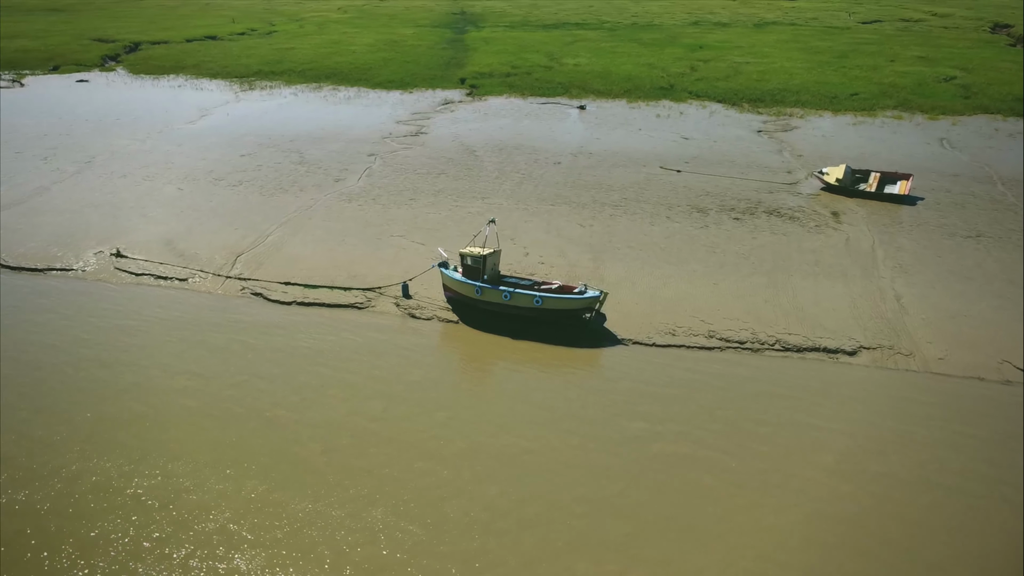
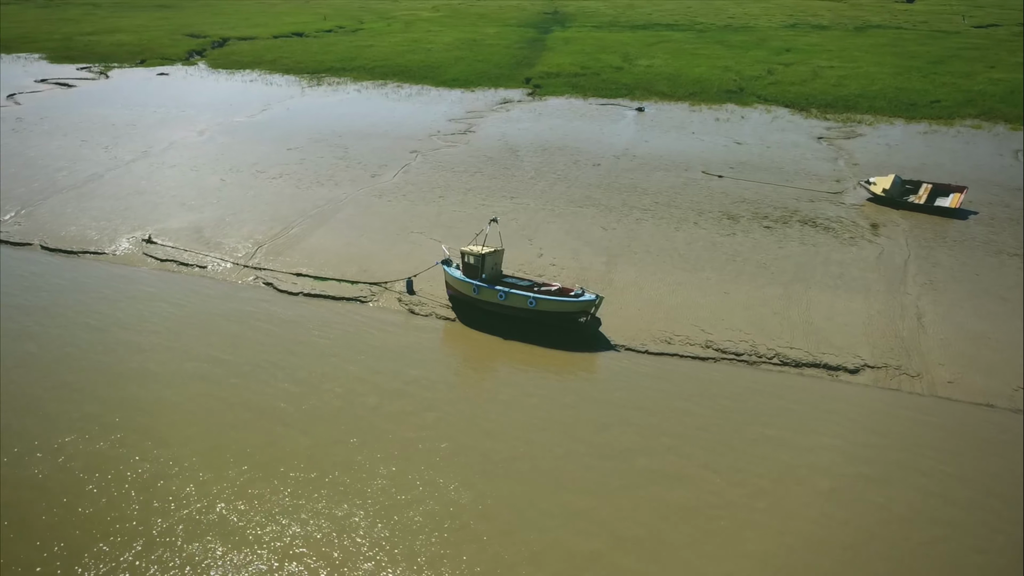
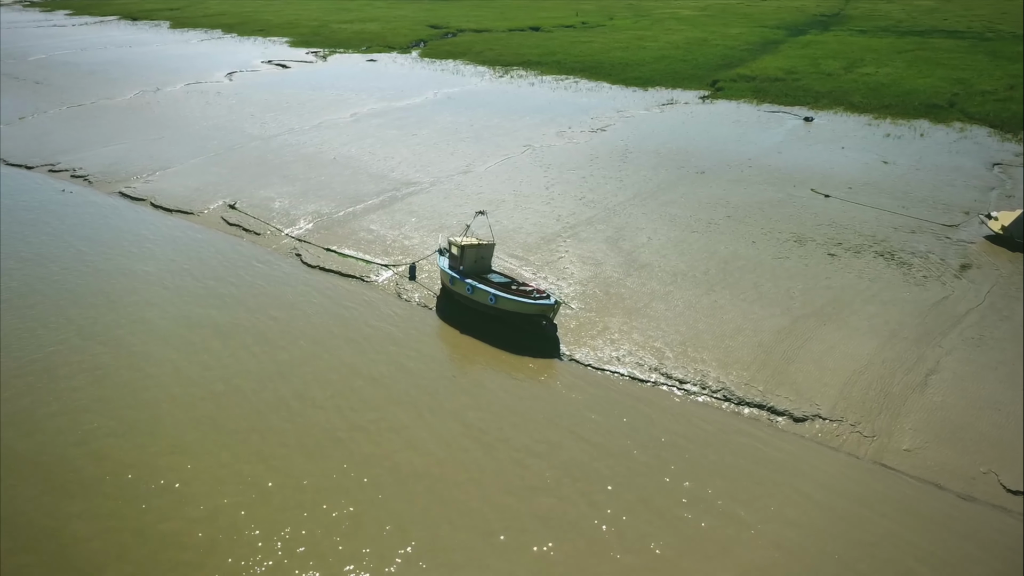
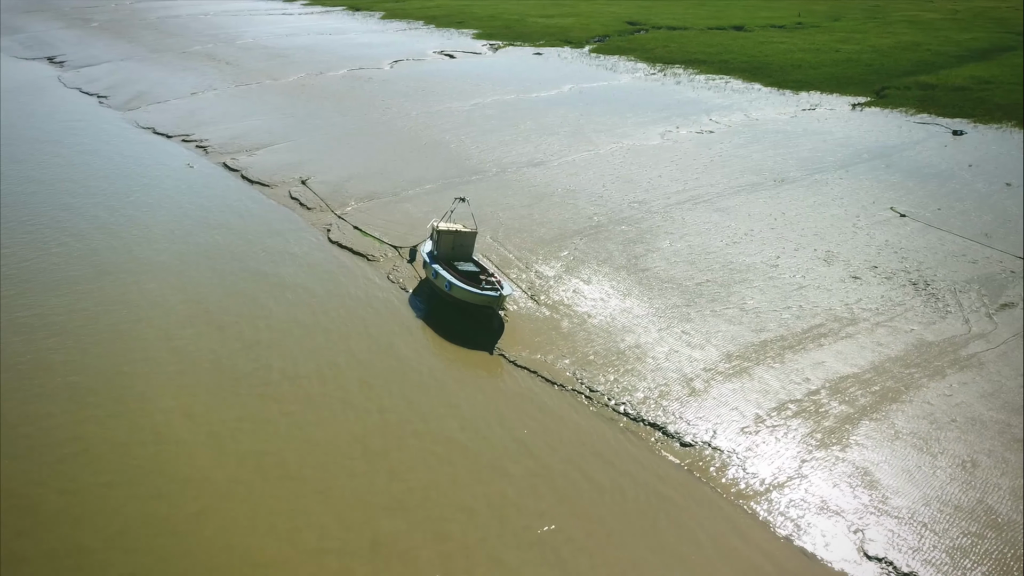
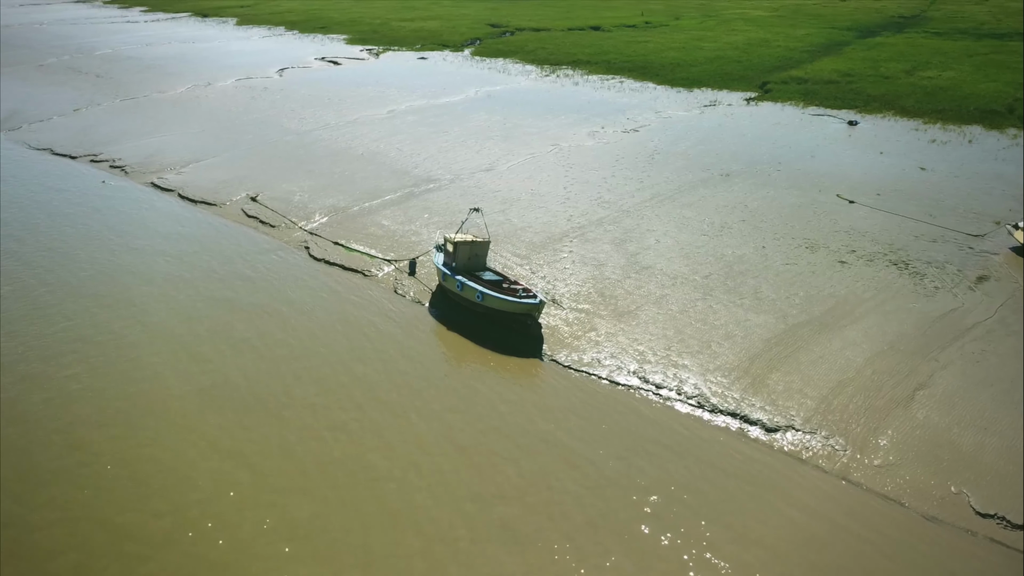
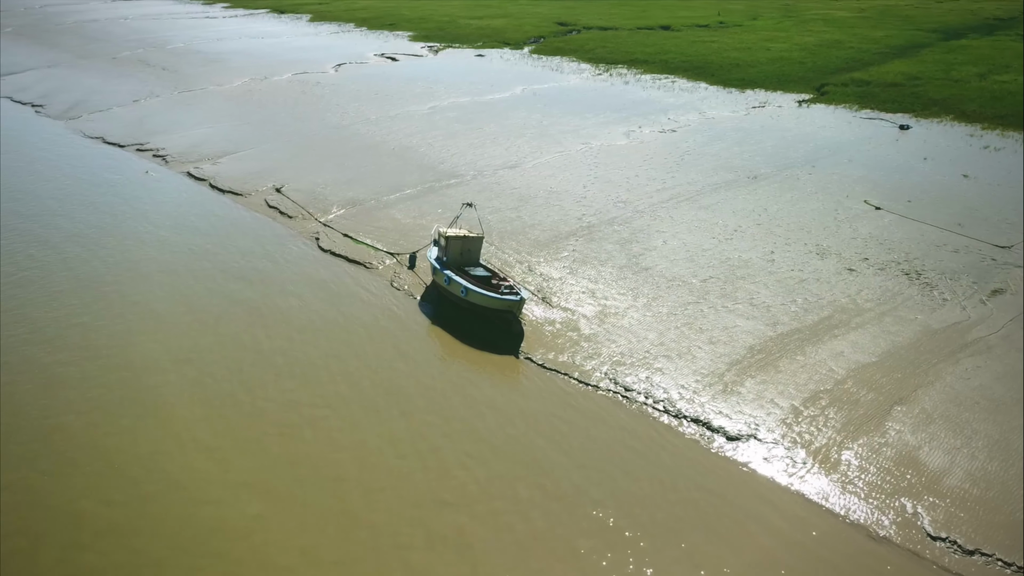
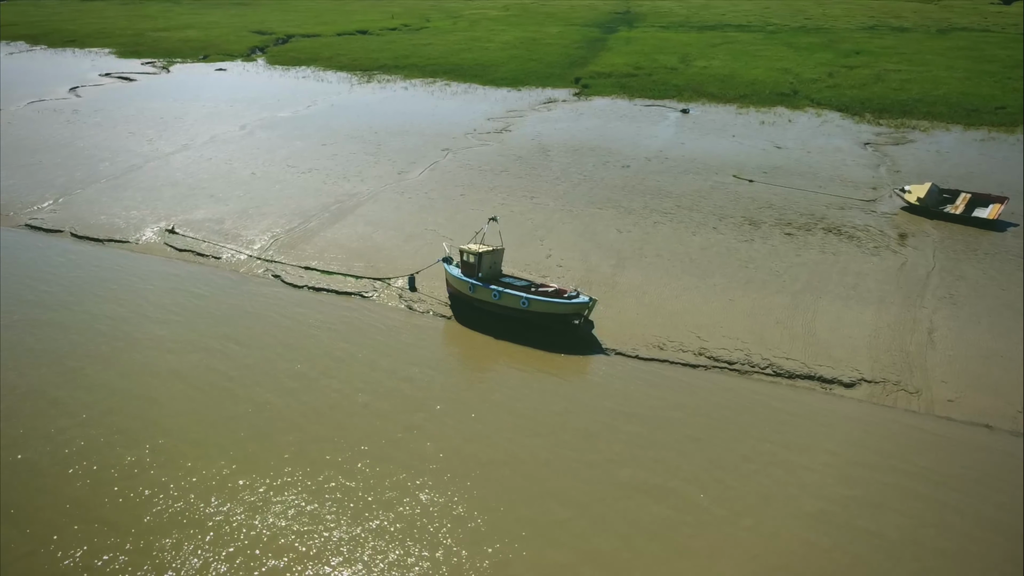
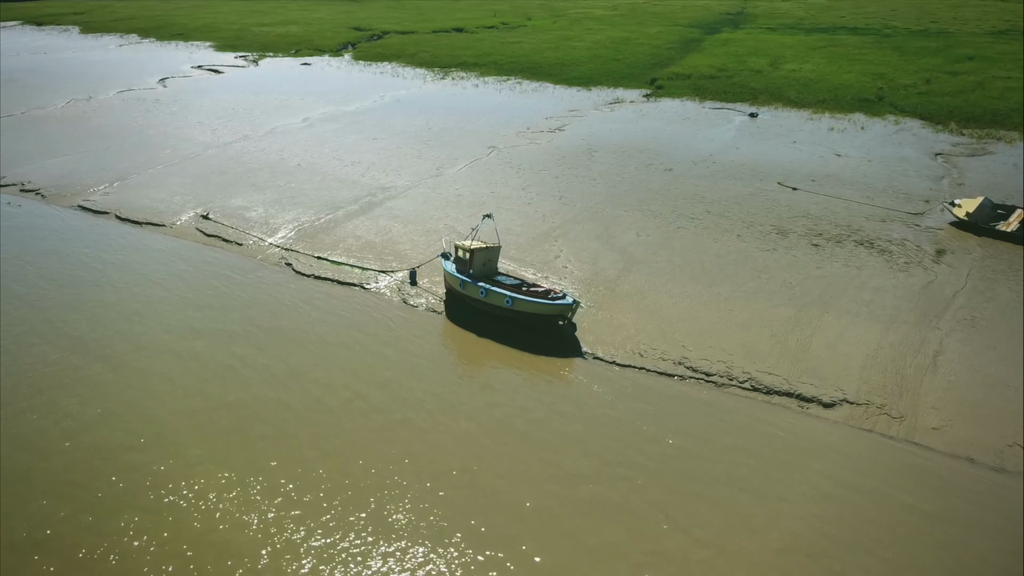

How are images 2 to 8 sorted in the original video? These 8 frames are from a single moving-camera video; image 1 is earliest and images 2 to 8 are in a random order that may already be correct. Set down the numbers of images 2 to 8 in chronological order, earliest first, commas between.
2, 7, 8, 3, 5, 6, 4
